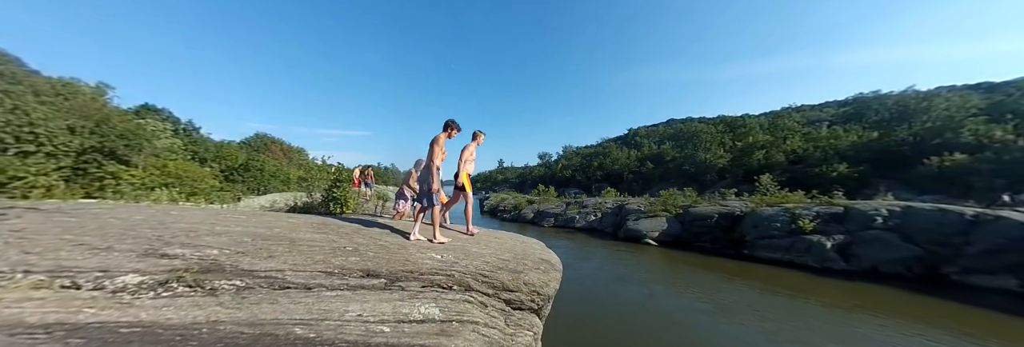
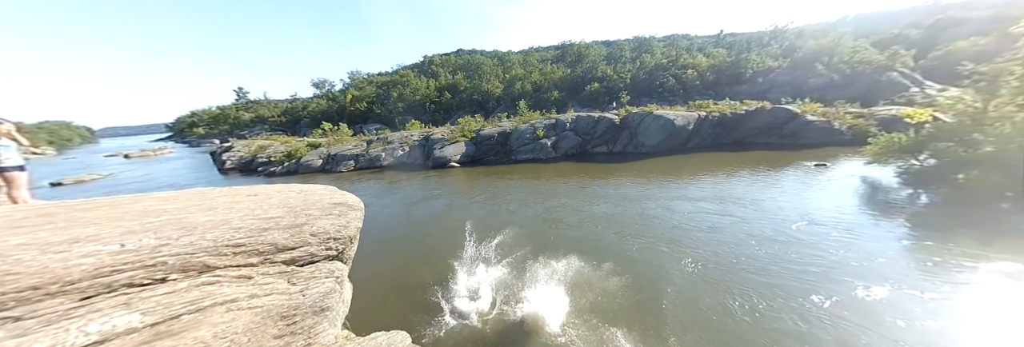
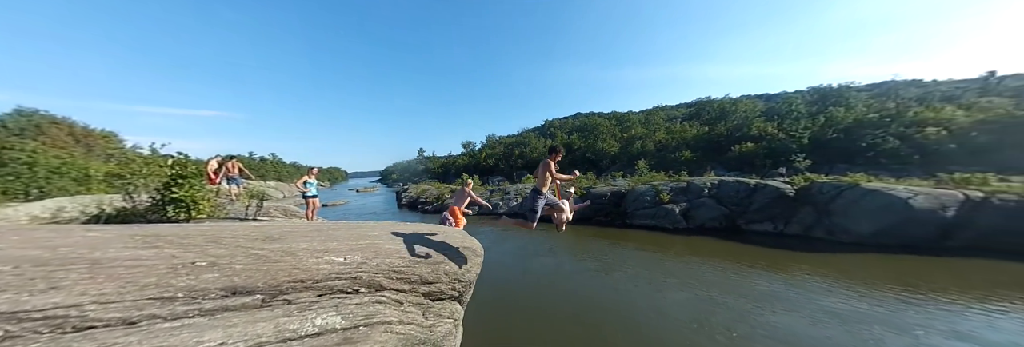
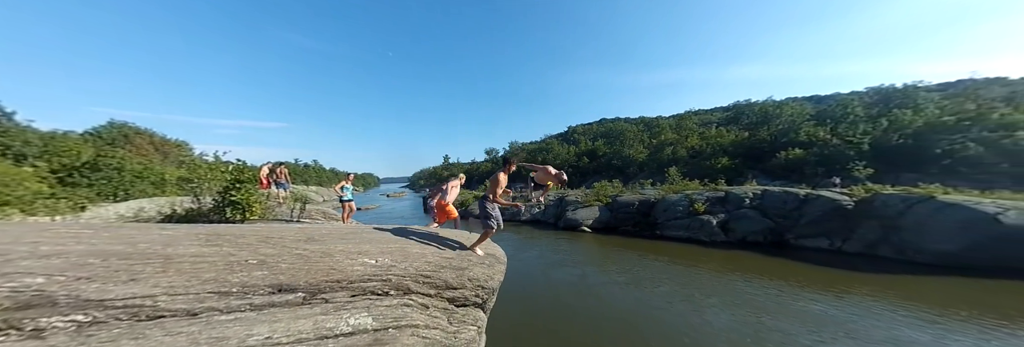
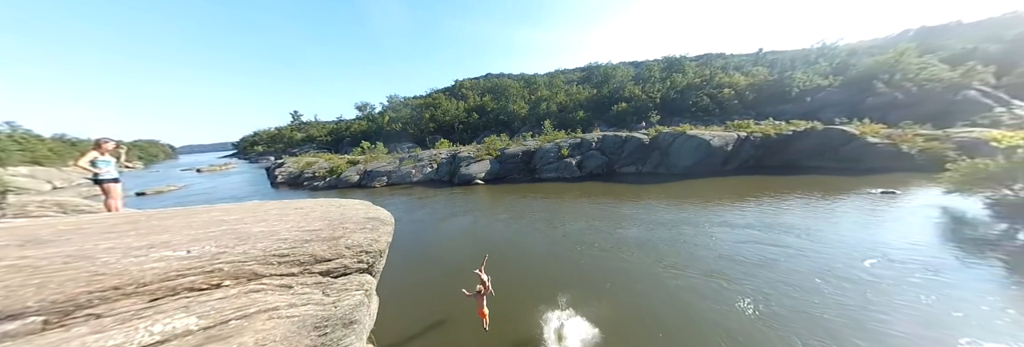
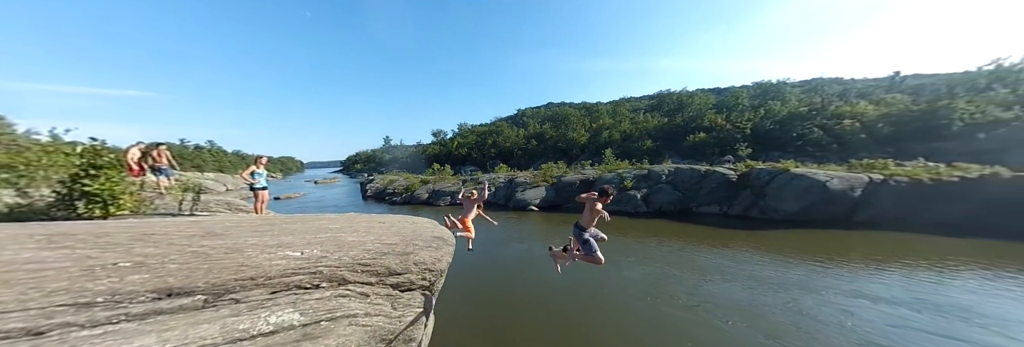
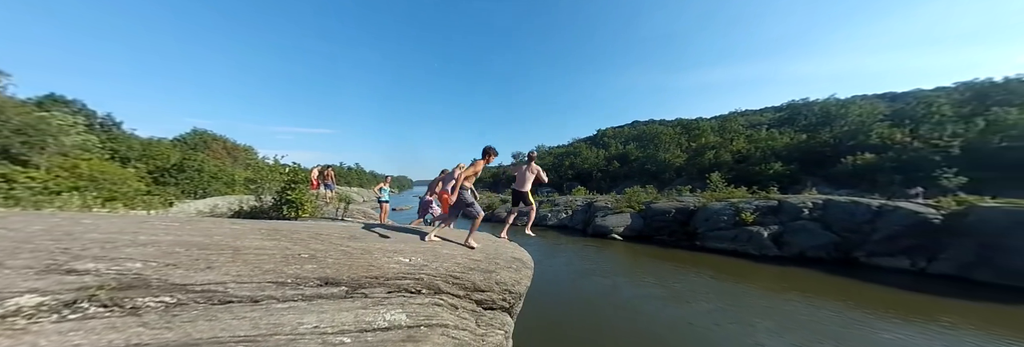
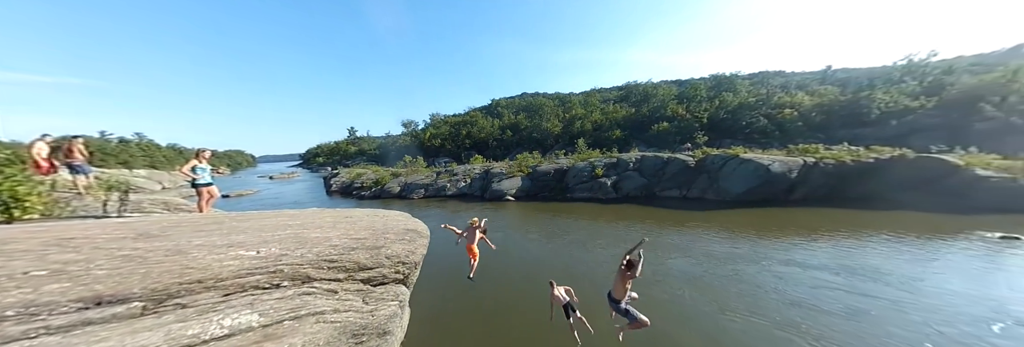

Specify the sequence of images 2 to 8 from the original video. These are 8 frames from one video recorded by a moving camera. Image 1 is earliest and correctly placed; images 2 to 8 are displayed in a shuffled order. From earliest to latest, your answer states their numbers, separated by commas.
7, 4, 3, 6, 8, 5, 2
